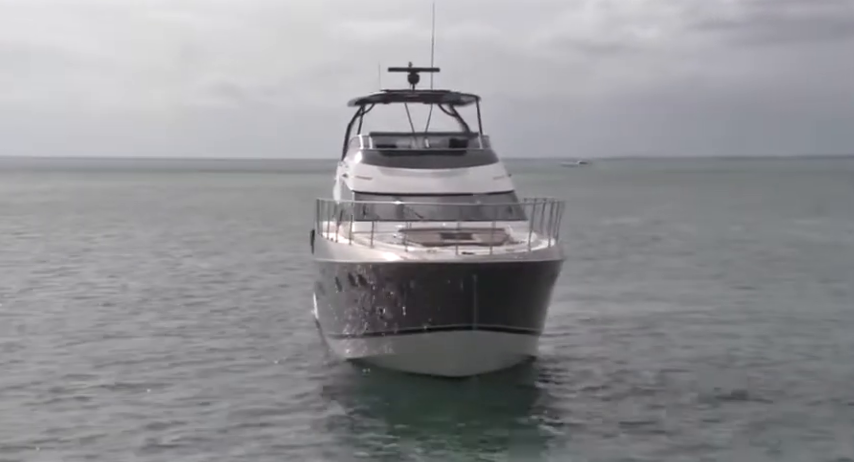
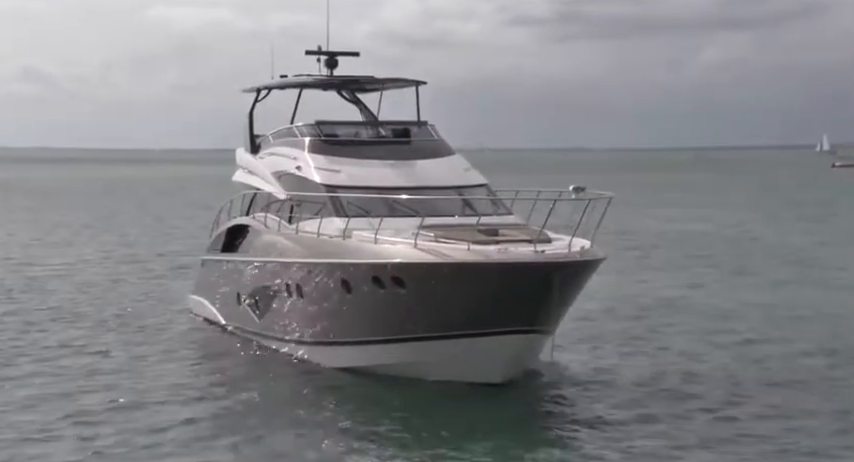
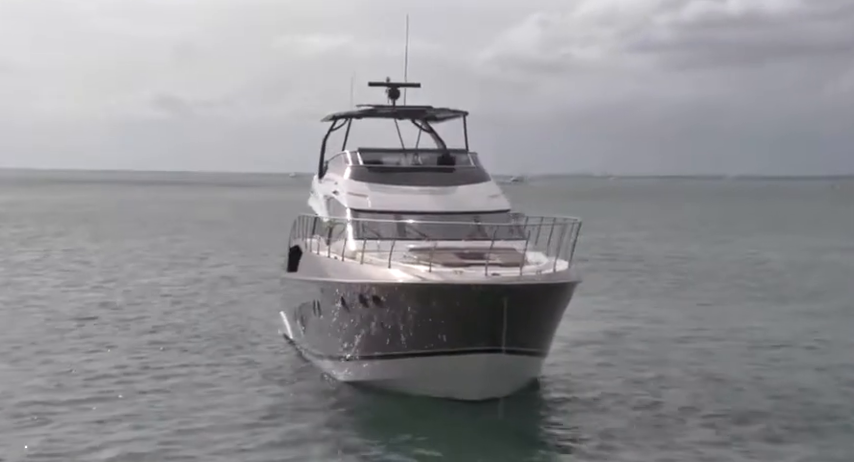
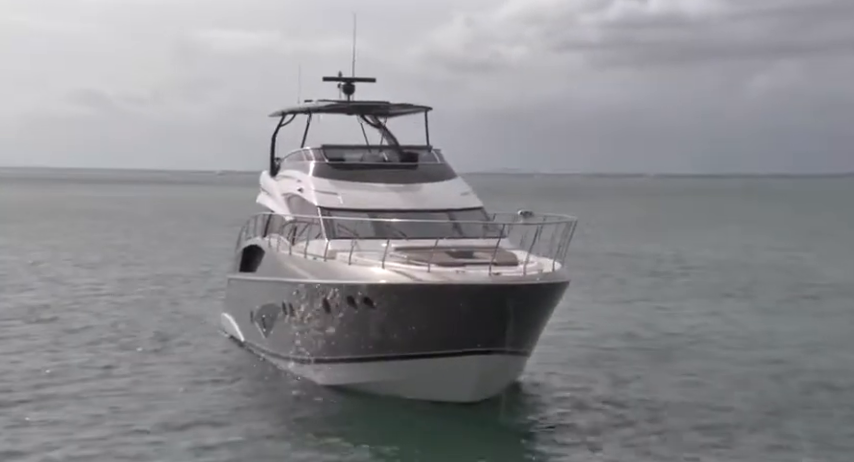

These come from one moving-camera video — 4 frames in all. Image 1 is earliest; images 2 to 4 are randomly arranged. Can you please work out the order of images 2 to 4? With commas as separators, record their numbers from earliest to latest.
3, 4, 2
